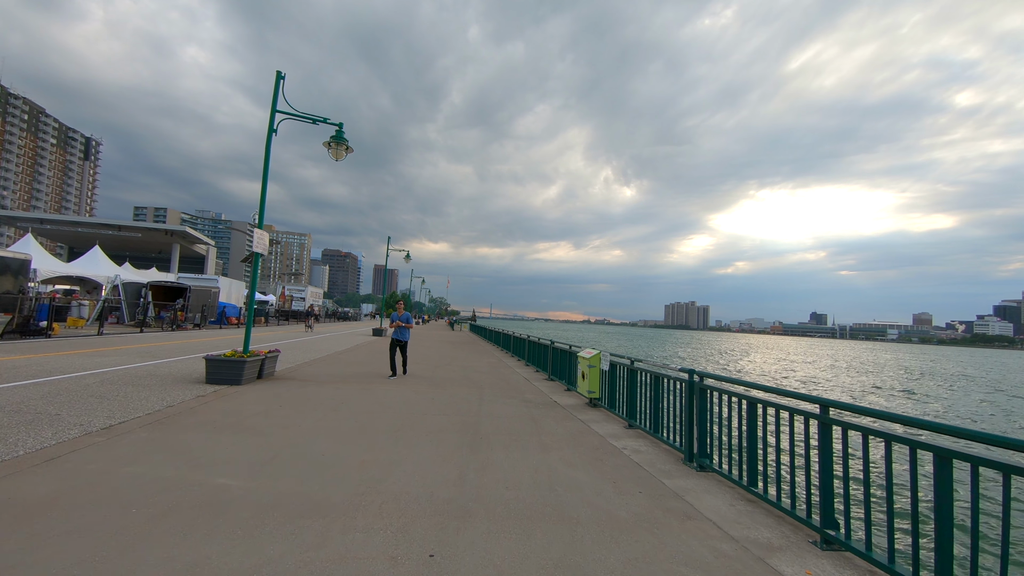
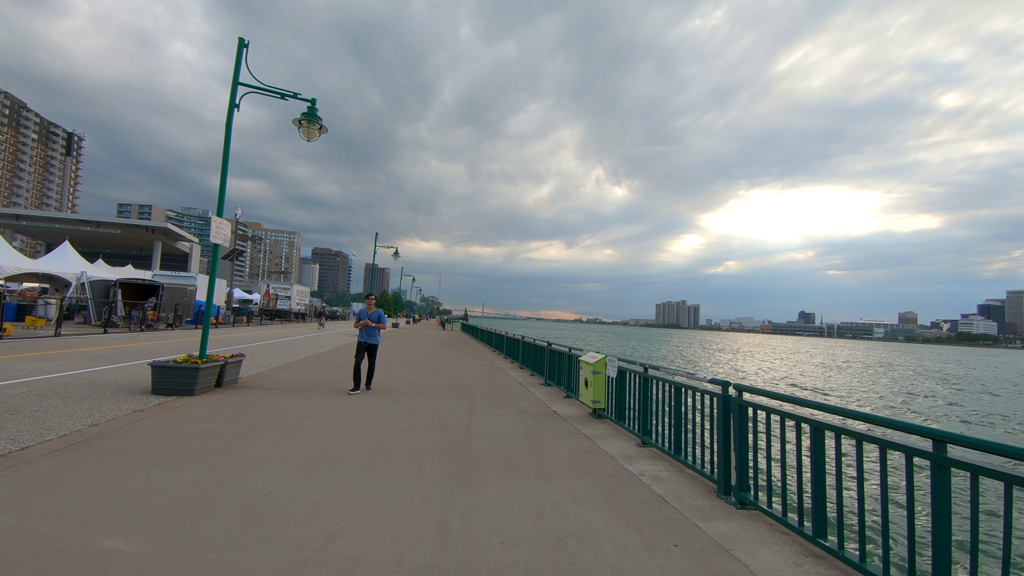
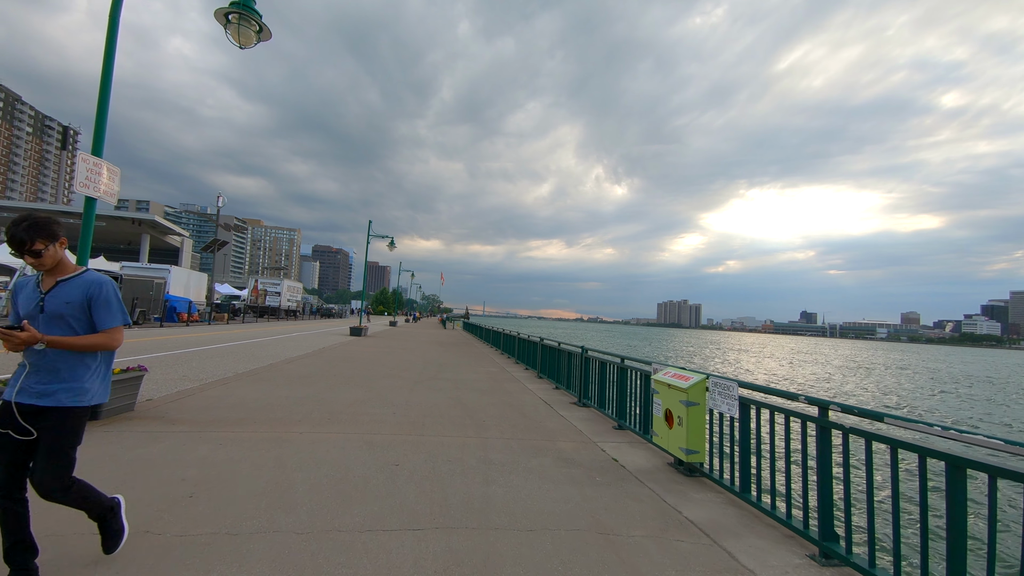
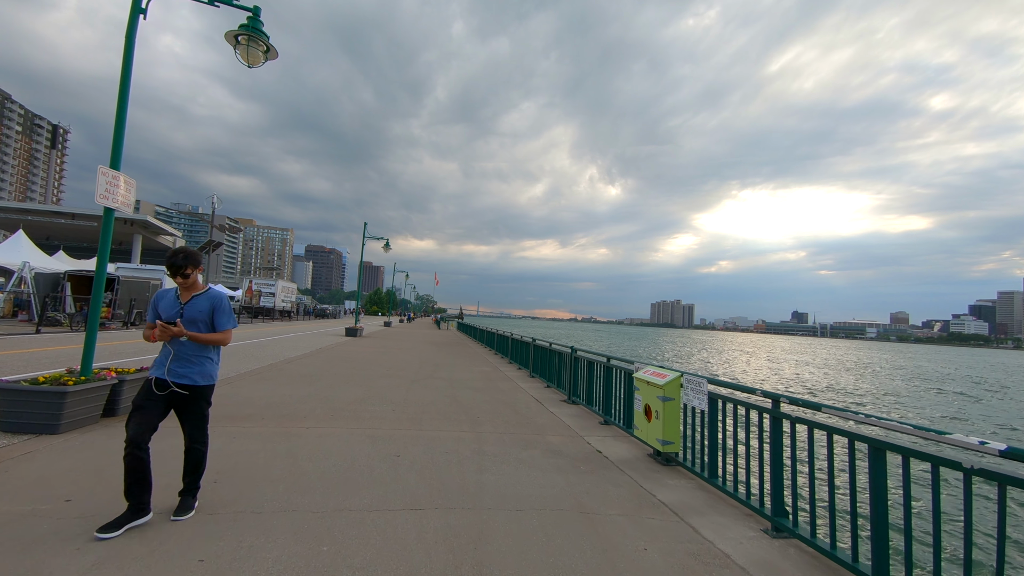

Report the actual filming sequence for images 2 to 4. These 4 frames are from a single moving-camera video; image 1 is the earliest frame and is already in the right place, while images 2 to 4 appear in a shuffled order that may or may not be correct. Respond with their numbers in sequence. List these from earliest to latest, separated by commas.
2, 4, 3
